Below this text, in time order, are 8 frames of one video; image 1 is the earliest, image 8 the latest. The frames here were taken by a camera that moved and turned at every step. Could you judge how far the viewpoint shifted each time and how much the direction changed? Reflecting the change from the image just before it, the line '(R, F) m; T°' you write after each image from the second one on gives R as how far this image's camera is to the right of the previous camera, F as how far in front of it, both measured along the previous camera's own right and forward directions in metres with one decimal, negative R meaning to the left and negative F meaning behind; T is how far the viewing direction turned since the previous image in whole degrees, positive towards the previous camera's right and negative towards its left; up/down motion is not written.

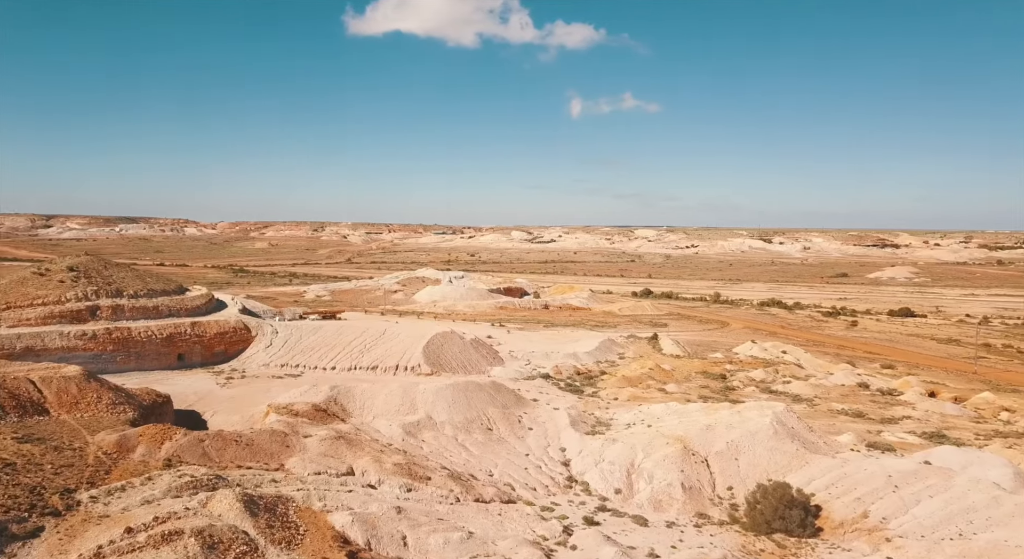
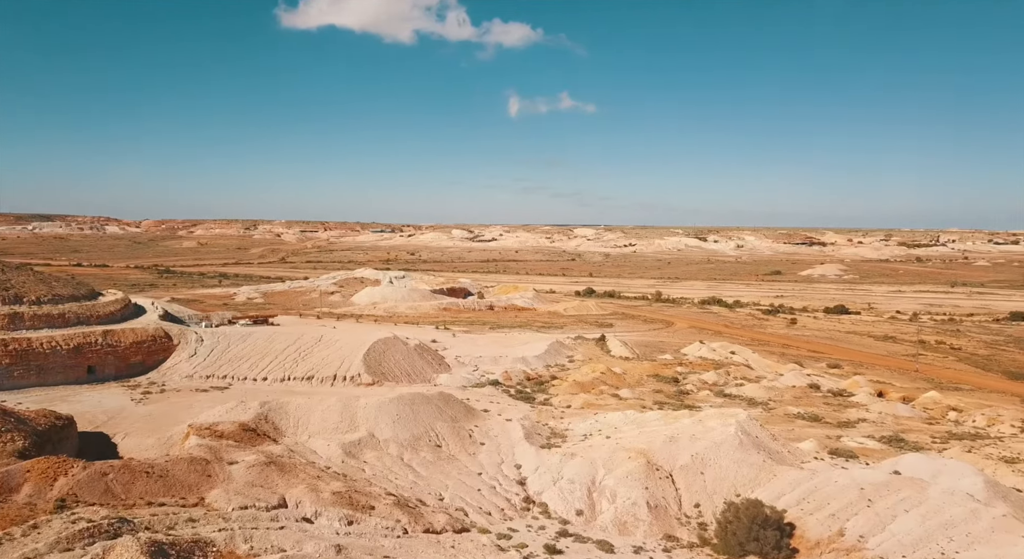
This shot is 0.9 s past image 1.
(-0.3, +1.6) m; +5°
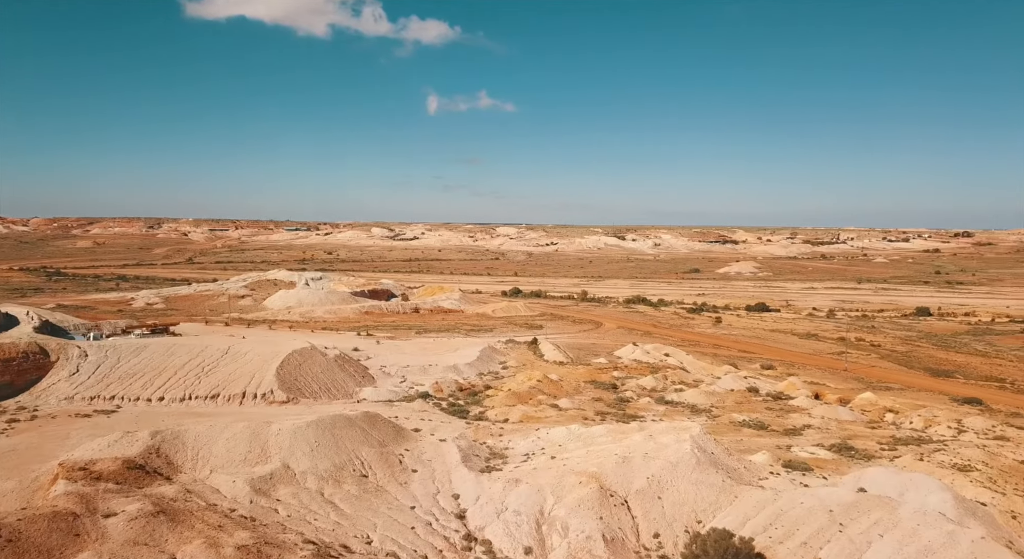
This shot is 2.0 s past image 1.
(-0.4, +2.2) m; +6°
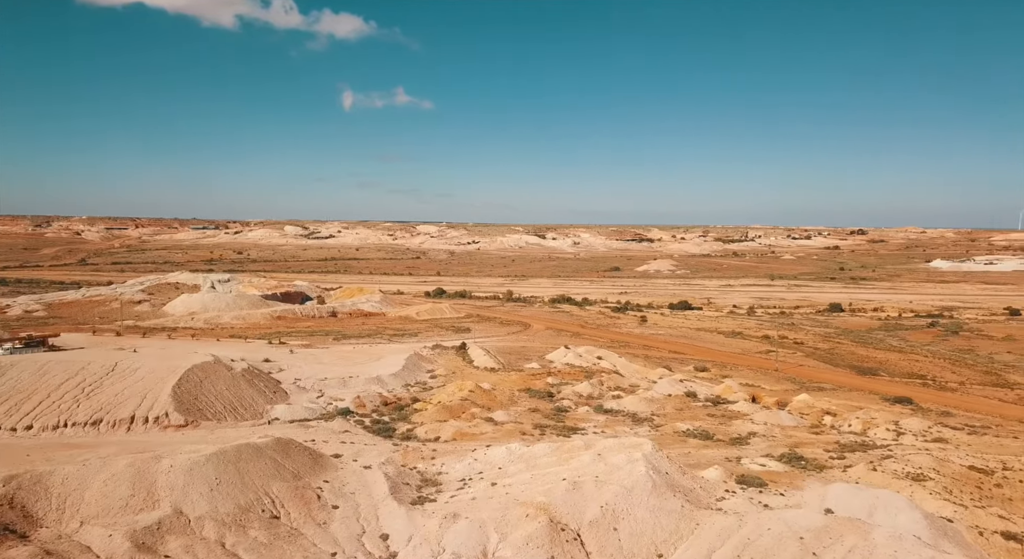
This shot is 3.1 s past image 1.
(-0.3, +2.1) m; +6°
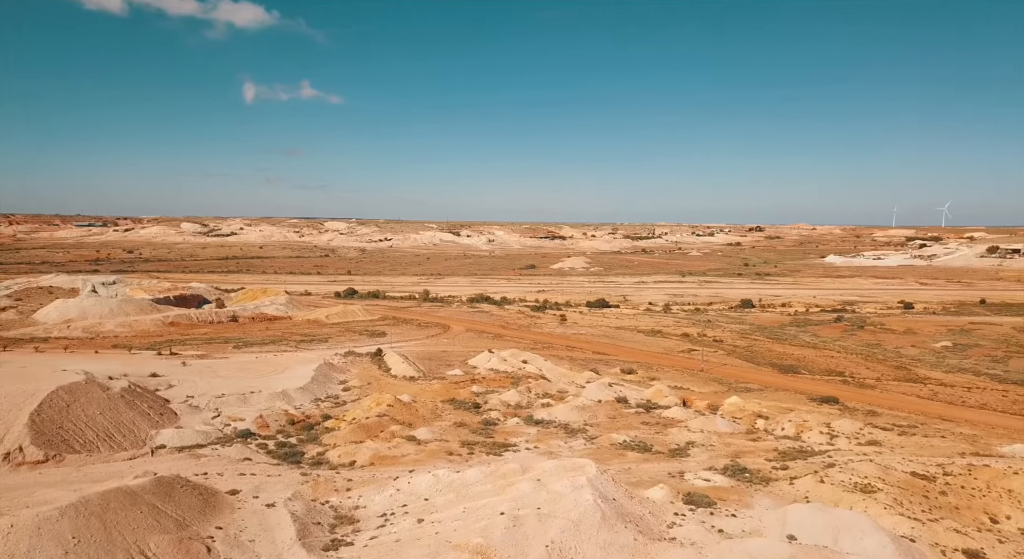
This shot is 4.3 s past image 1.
(-0.3, +2.2) m; +7°
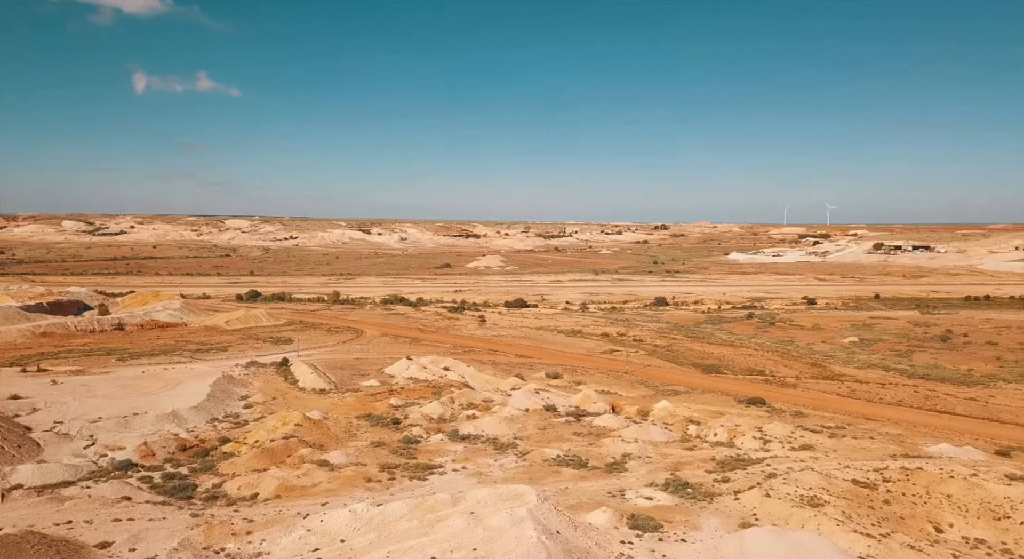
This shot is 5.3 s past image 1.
(-0.3, +2.0) m; +7°
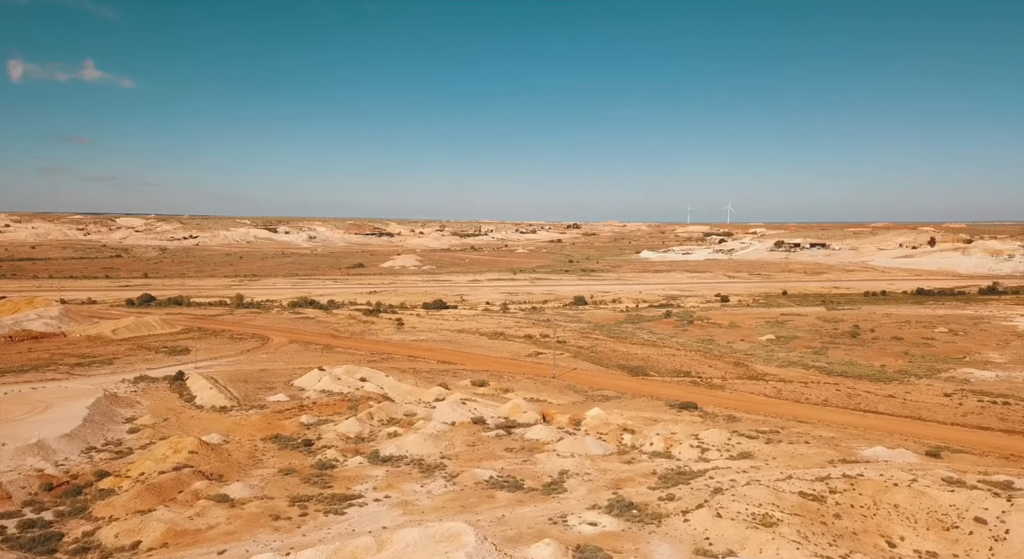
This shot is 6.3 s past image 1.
(-0.3, +2.0) m; +7°
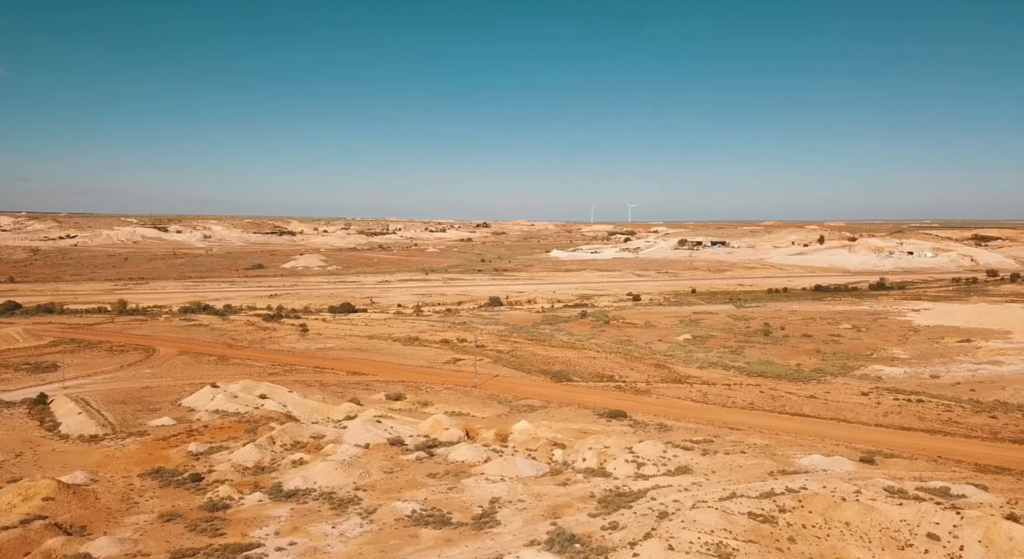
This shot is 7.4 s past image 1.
(-0.4, +2.2) m; +7°
